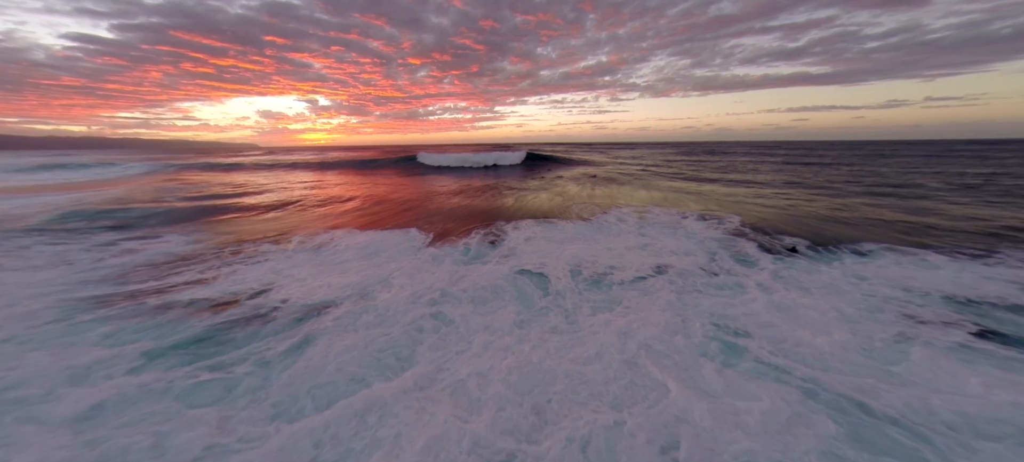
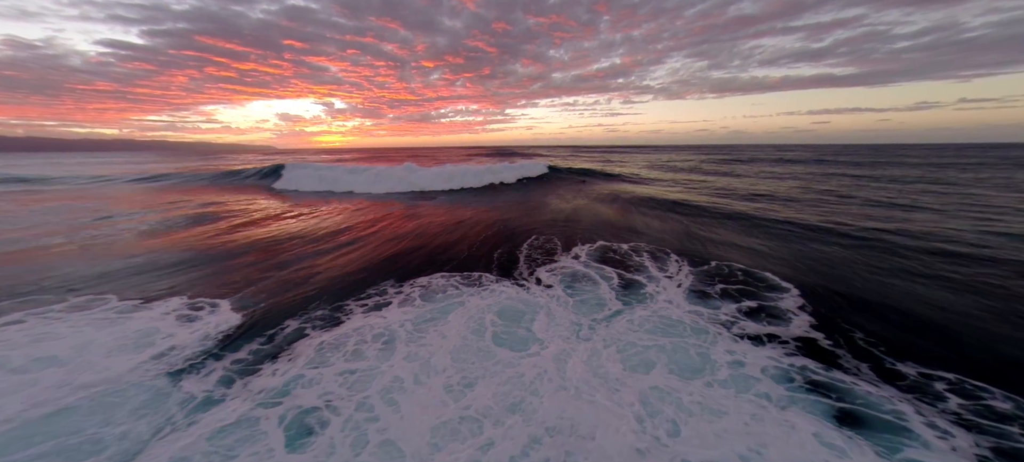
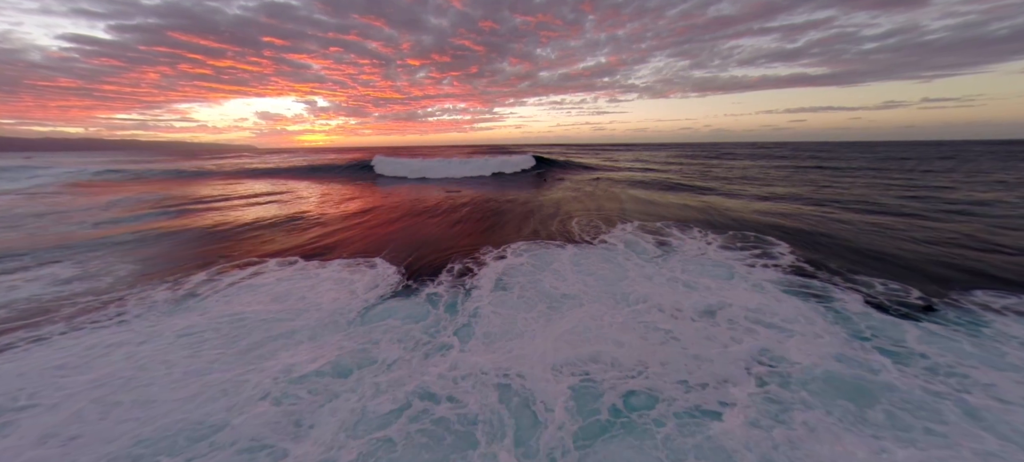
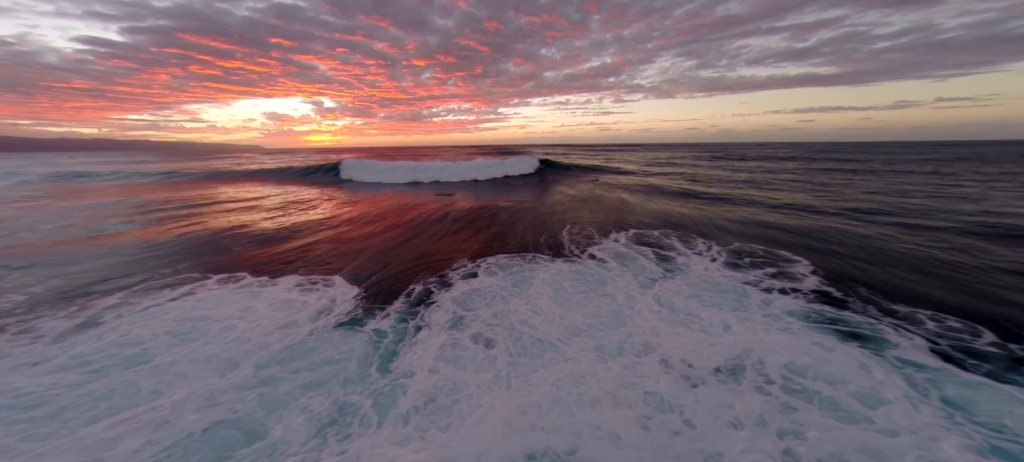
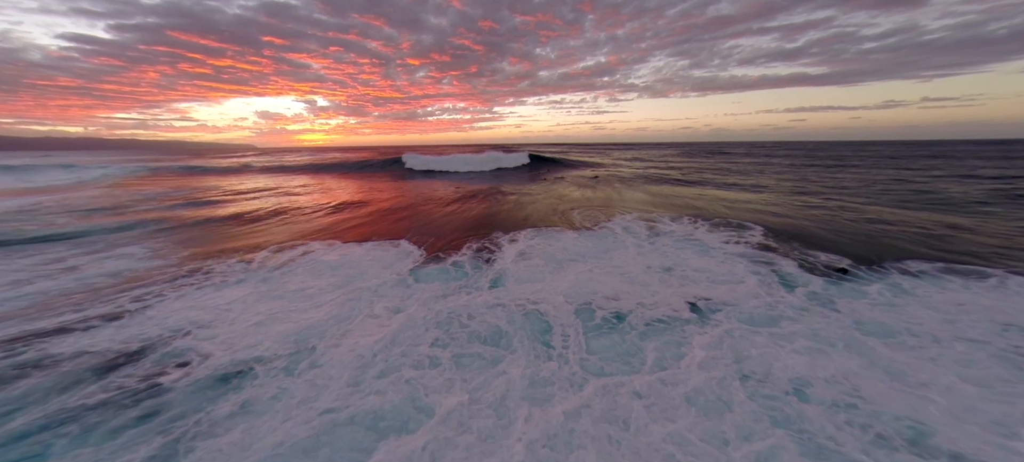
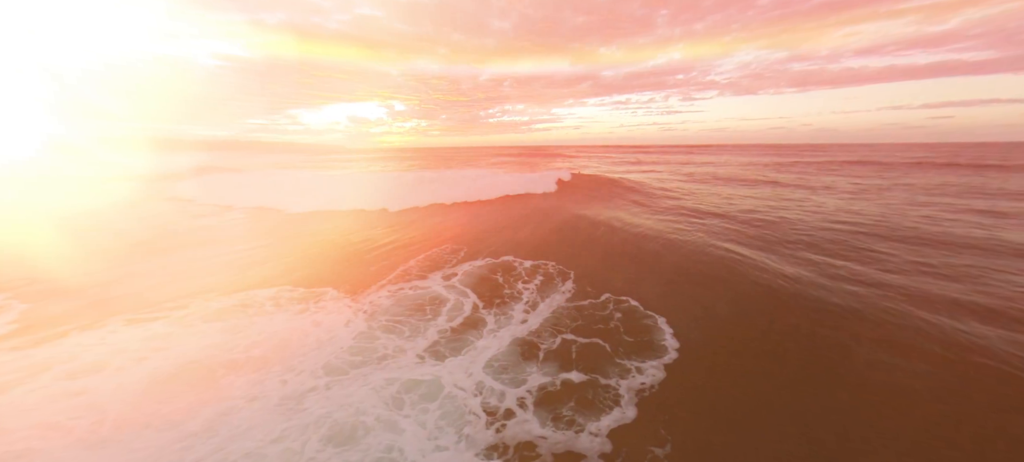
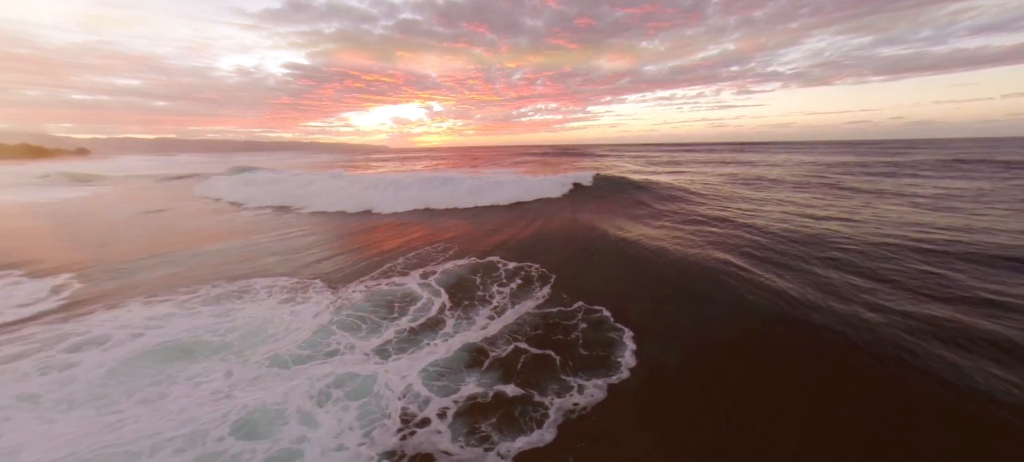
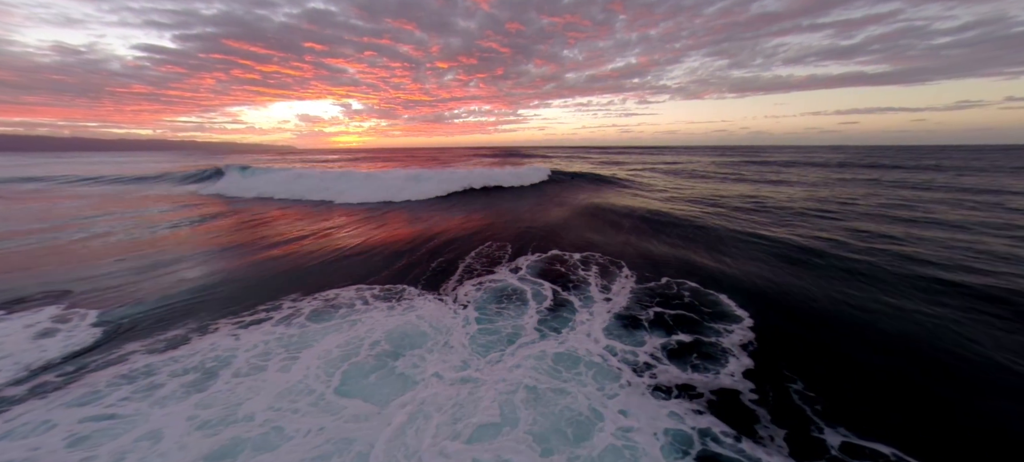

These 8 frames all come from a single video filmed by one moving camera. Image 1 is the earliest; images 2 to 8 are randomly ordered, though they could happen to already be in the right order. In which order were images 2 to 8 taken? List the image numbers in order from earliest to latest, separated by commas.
5, 3, 4, 2, 8, 6, 7
